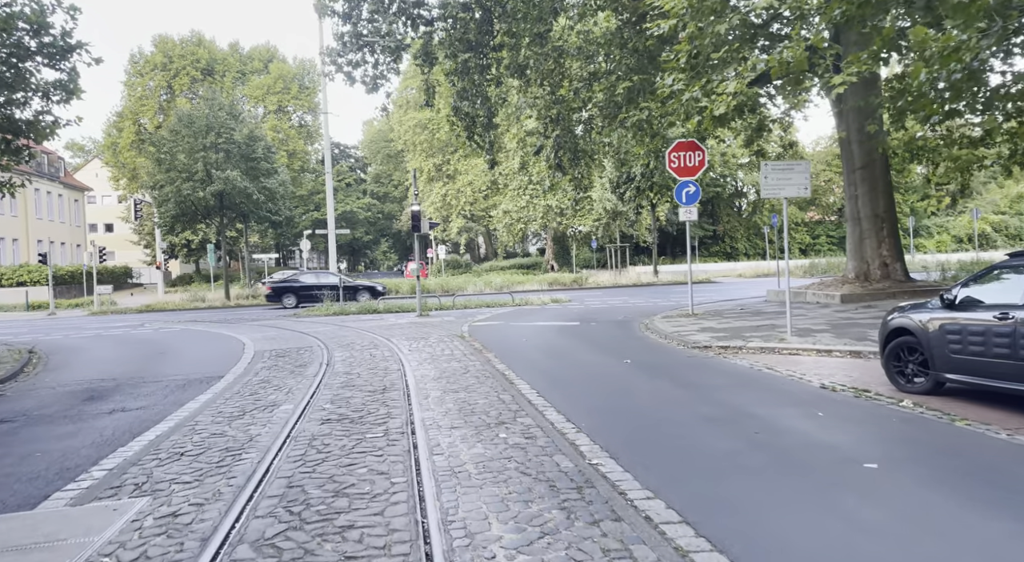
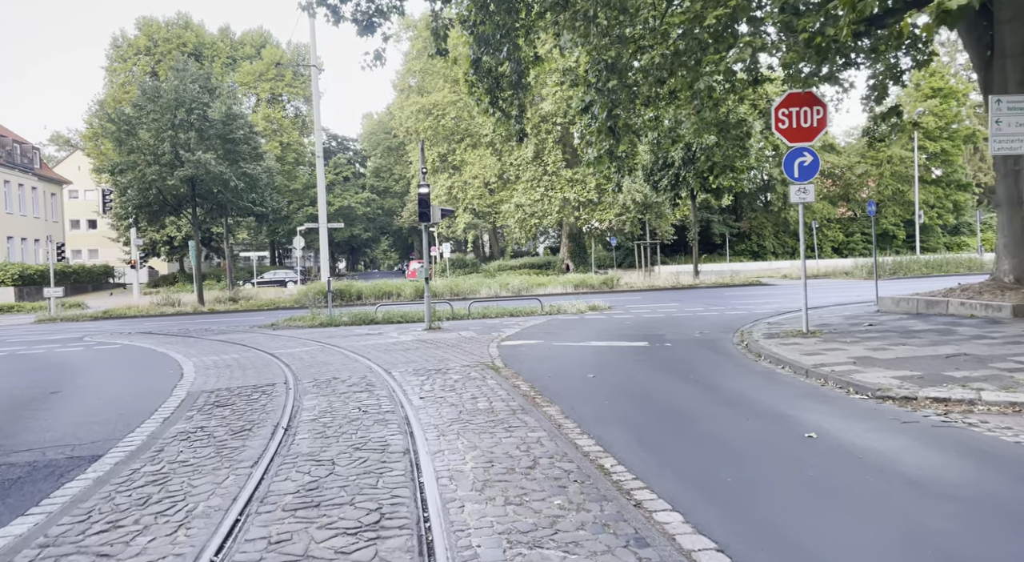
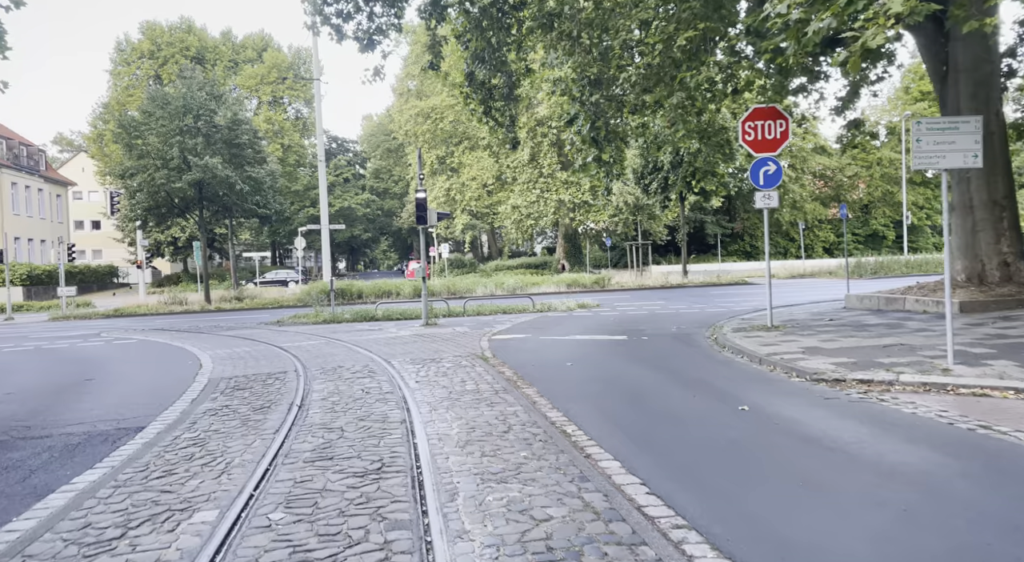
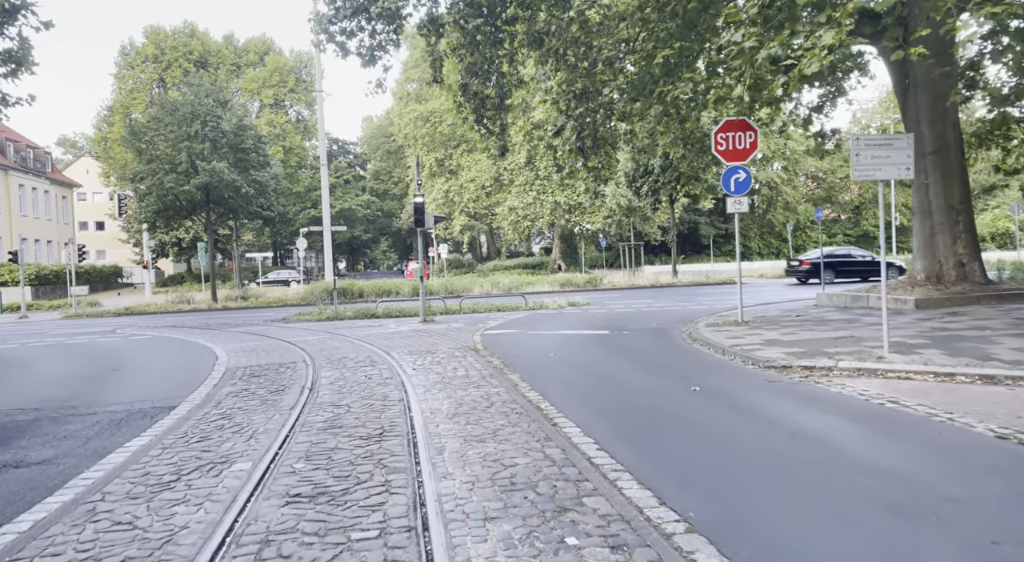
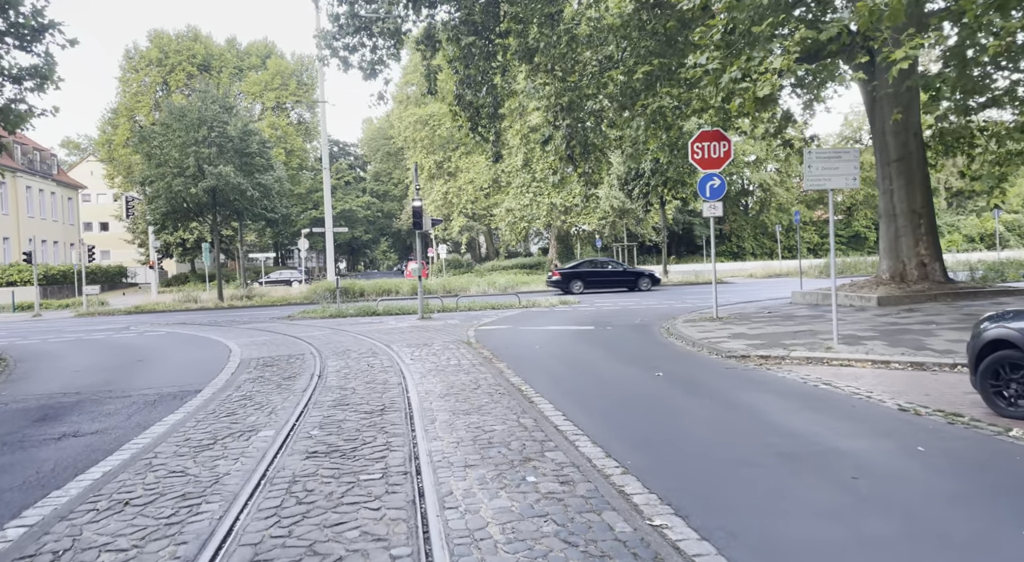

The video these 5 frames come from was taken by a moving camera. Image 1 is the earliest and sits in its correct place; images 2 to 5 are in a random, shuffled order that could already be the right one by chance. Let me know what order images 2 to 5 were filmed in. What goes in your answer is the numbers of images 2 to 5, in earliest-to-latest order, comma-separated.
5, 4, 3, 2
